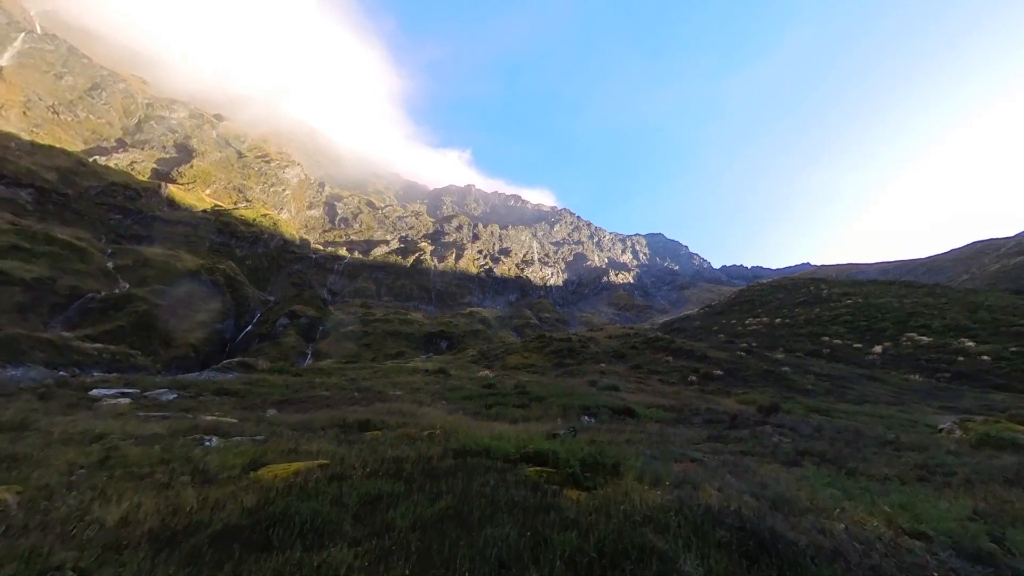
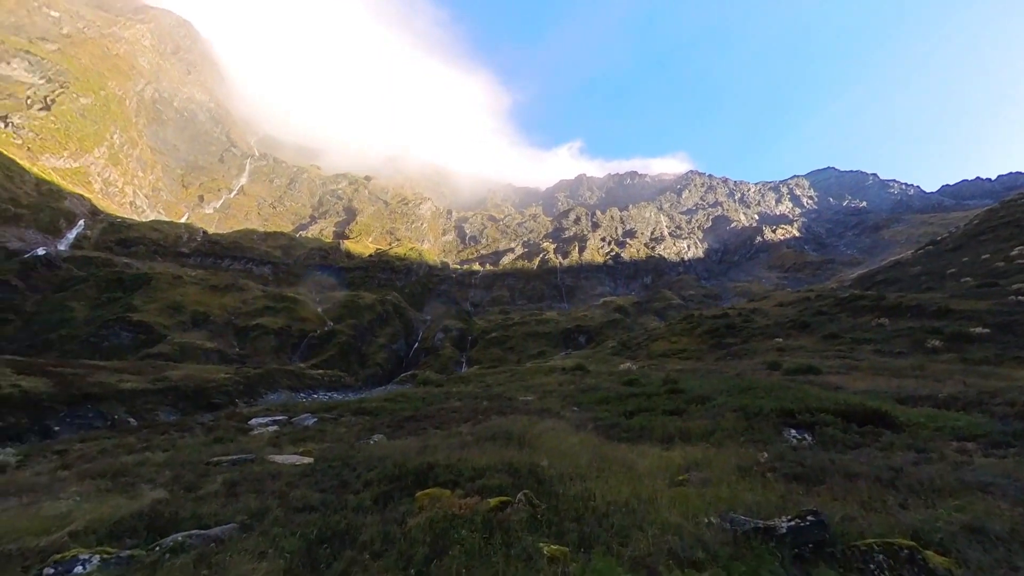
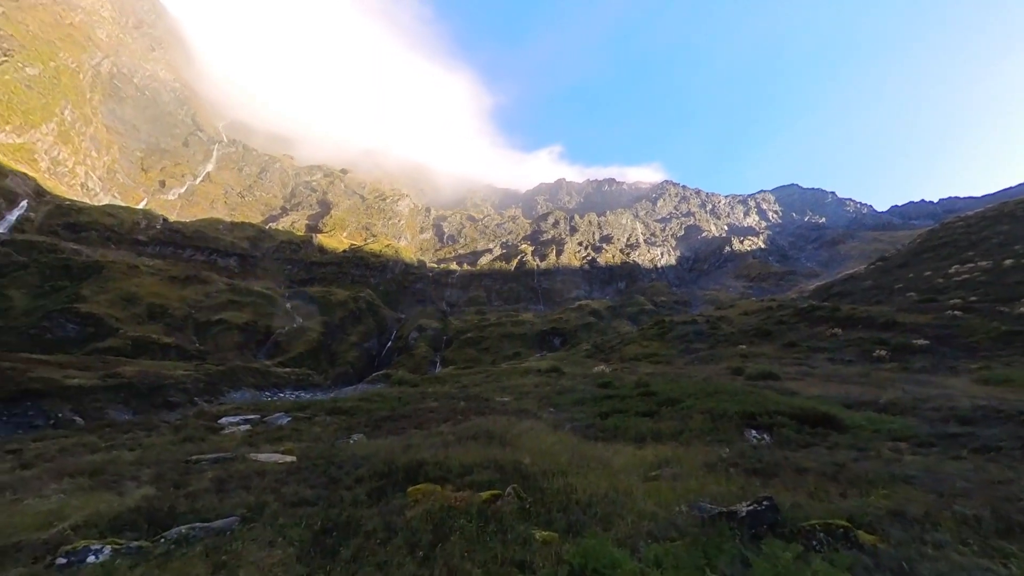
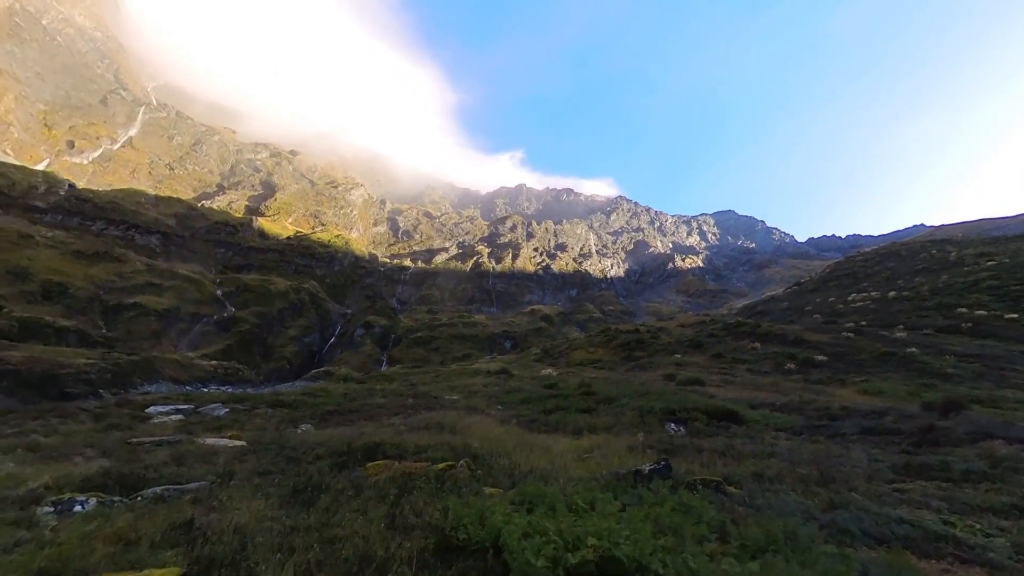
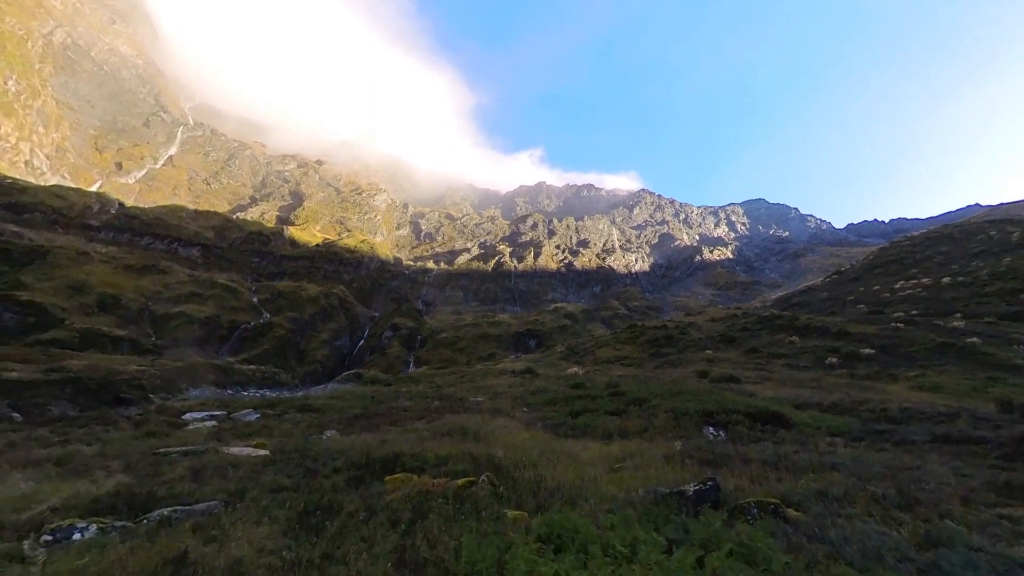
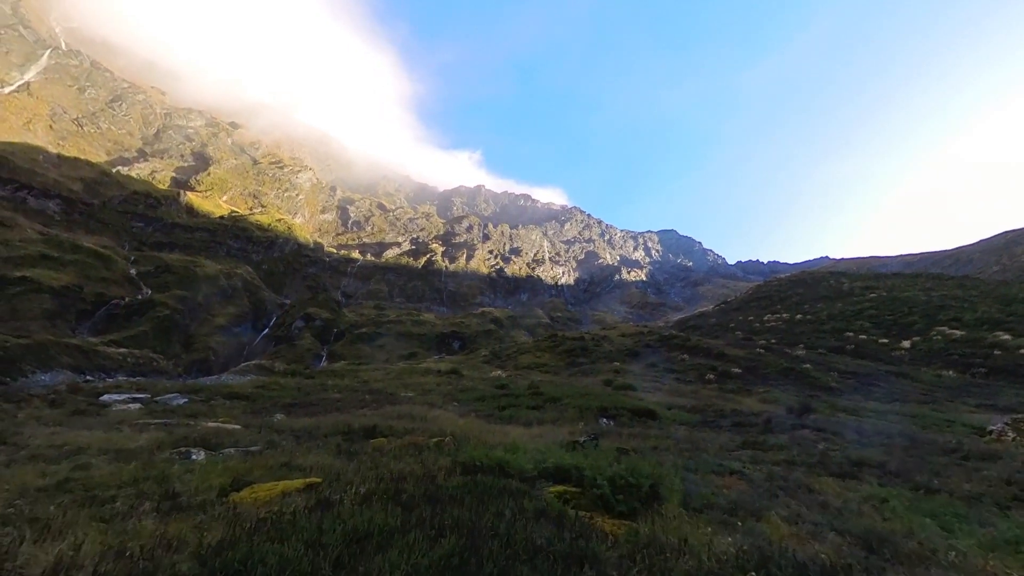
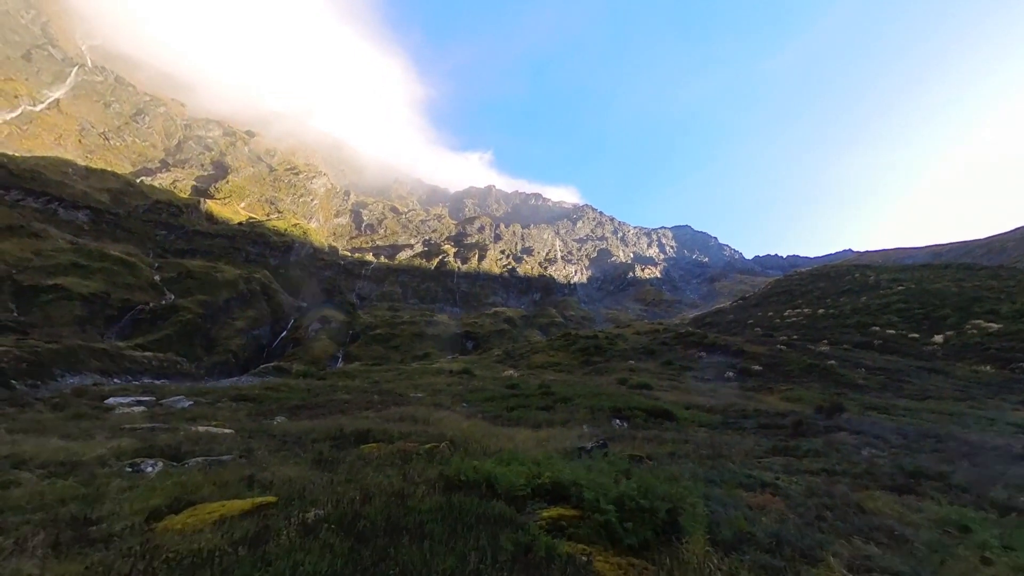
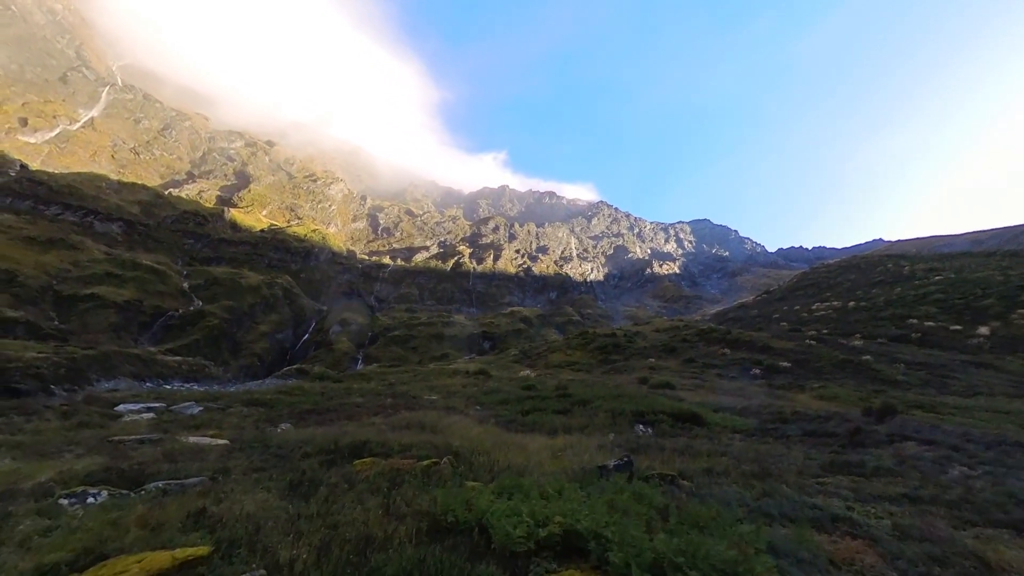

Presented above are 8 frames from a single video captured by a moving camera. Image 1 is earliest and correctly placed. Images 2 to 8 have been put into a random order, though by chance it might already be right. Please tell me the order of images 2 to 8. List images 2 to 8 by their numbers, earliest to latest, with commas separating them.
6, 7, 8, 4, 5, 3, 2
